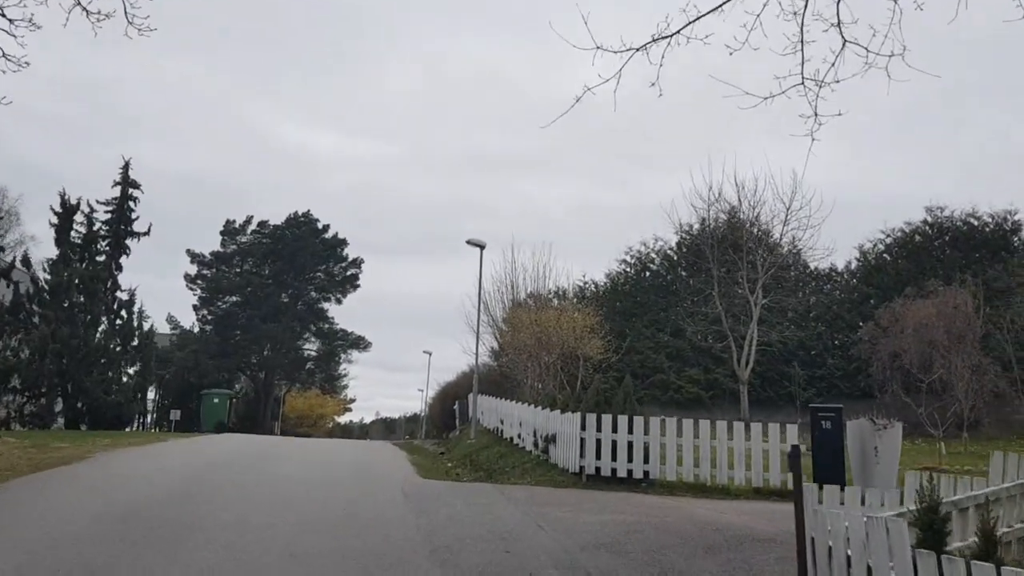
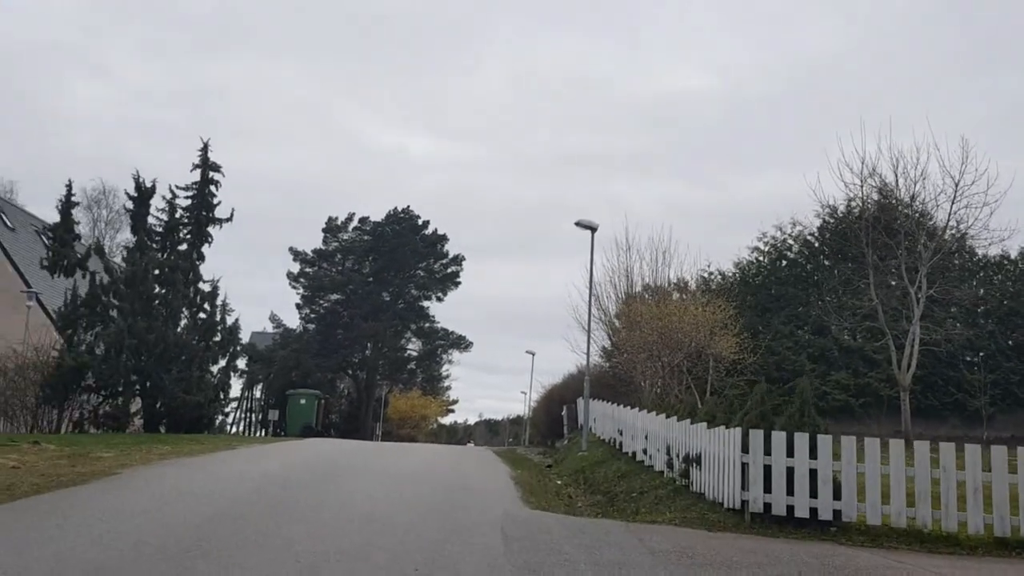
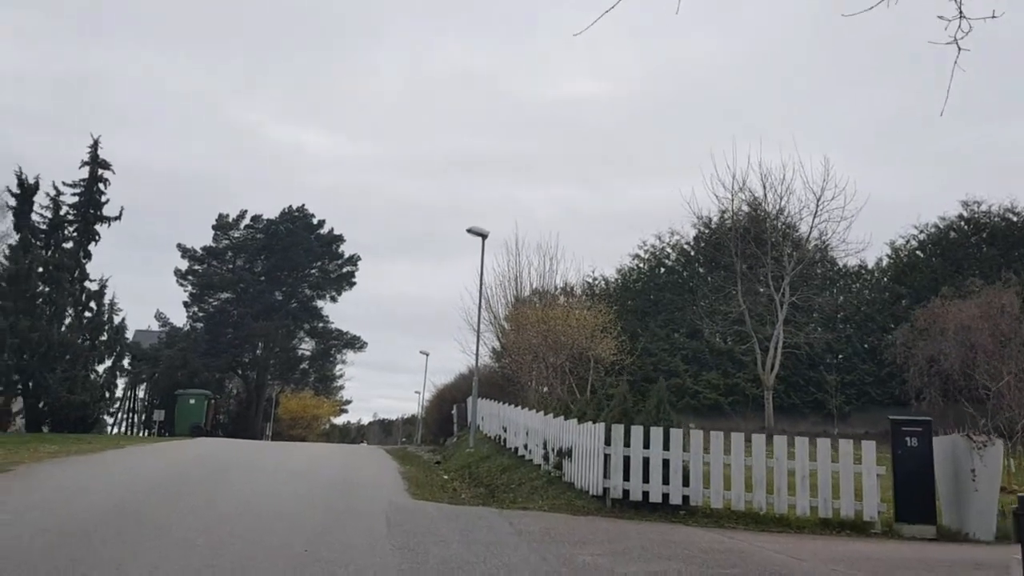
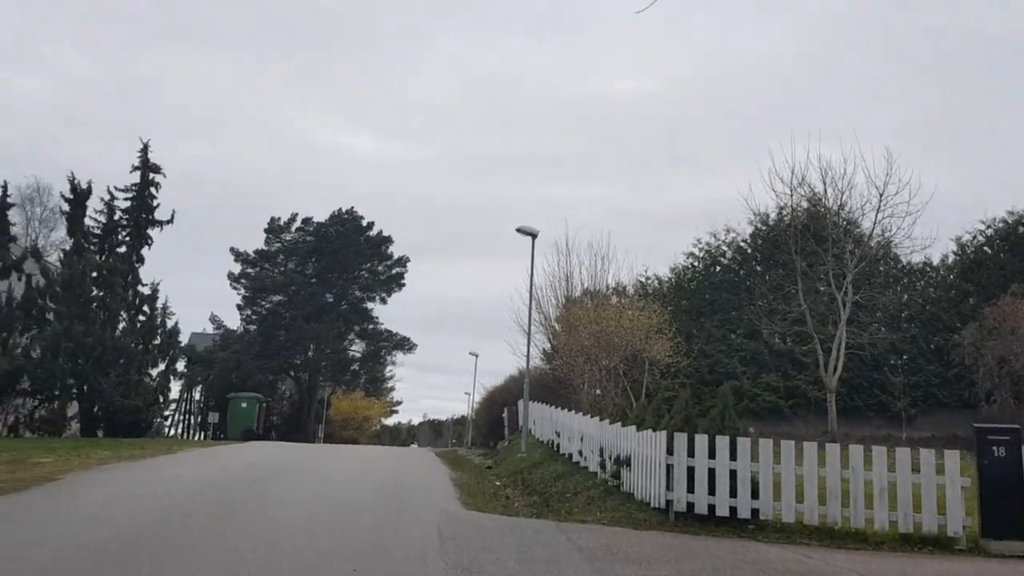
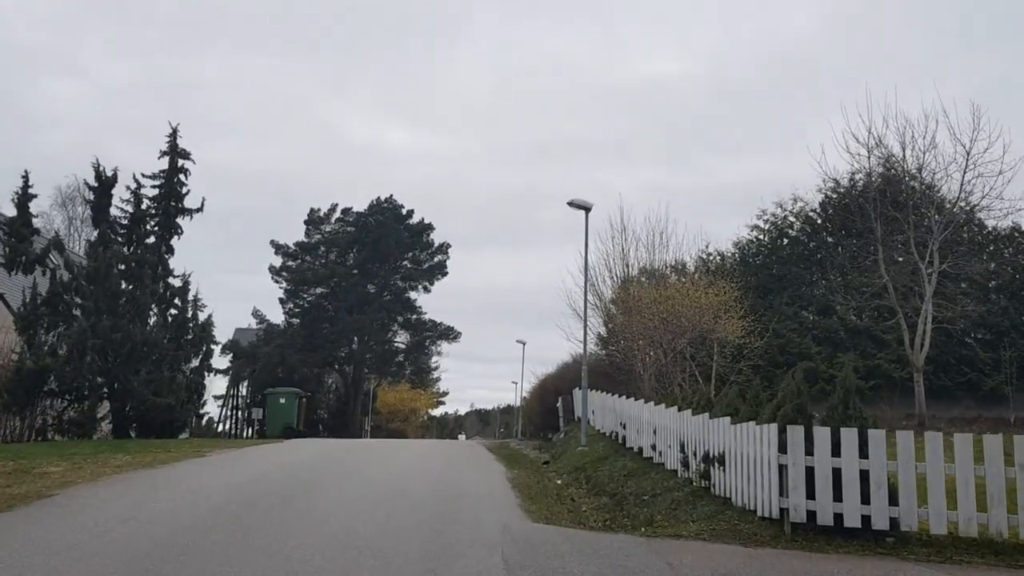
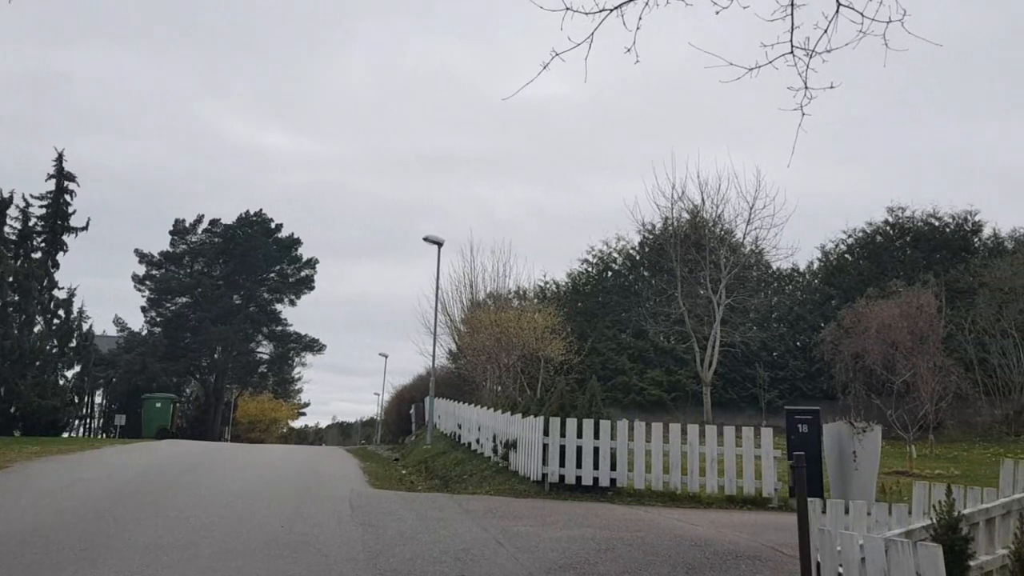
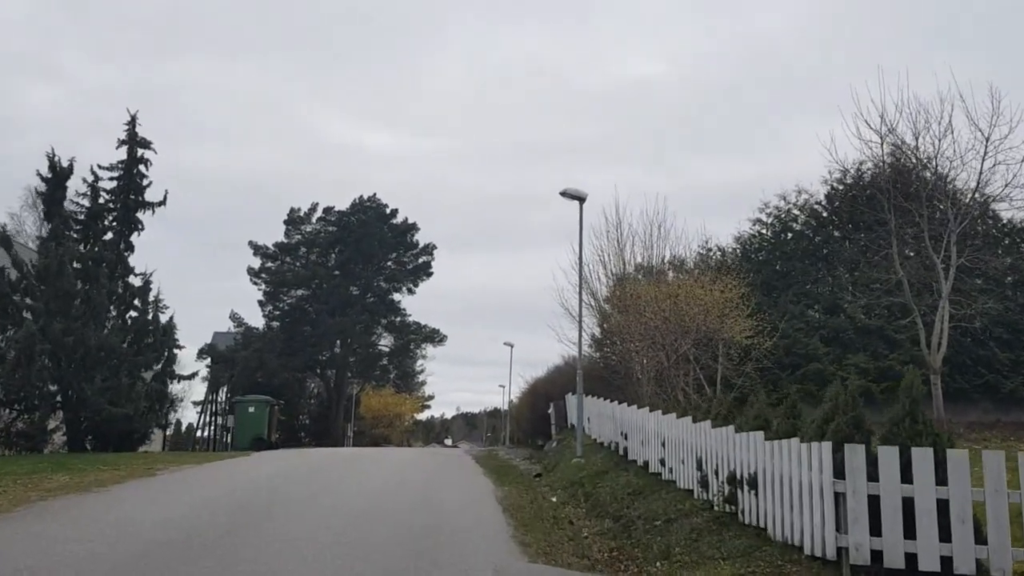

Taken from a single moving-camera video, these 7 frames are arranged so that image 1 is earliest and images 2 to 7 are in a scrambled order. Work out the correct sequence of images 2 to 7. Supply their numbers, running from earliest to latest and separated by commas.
6, 3, 4, 2, 5, 7
